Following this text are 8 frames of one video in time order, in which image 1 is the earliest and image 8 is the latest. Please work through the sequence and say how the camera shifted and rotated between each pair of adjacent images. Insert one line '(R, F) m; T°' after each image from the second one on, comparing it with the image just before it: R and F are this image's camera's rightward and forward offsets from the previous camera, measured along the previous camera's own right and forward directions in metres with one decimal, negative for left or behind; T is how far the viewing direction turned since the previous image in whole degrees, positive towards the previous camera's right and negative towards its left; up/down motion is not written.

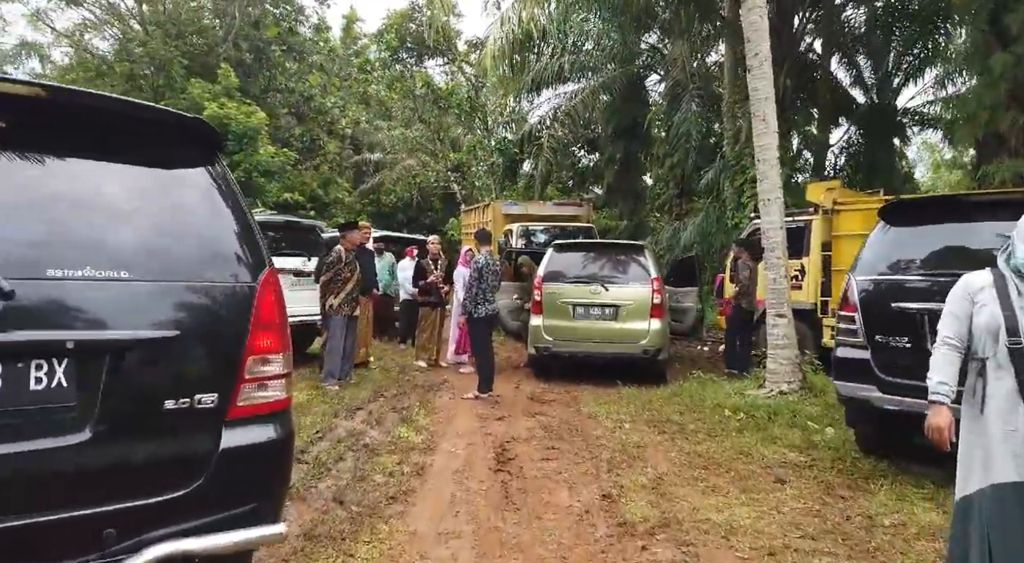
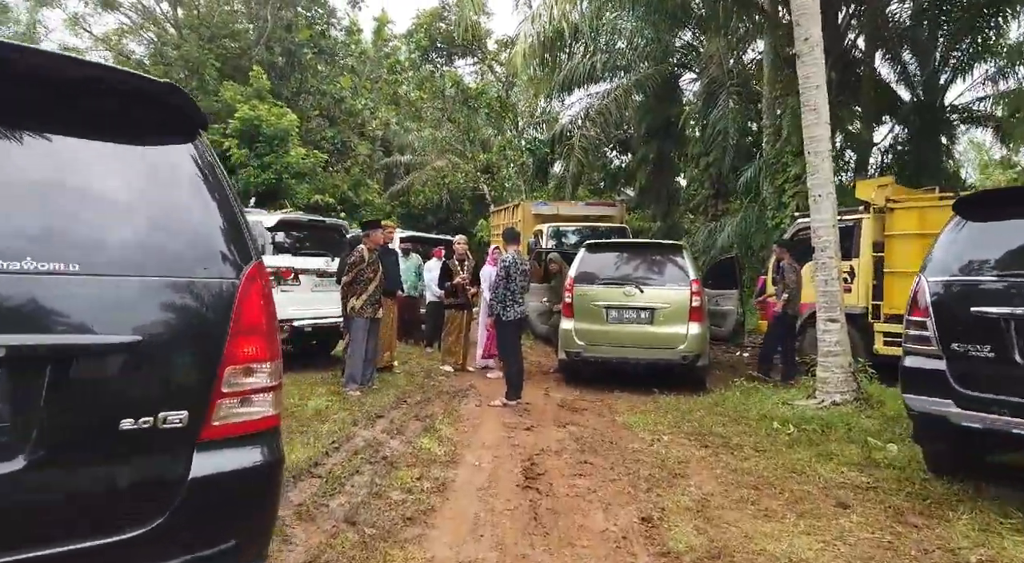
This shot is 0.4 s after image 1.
(0.0, +0.3) m; -3°
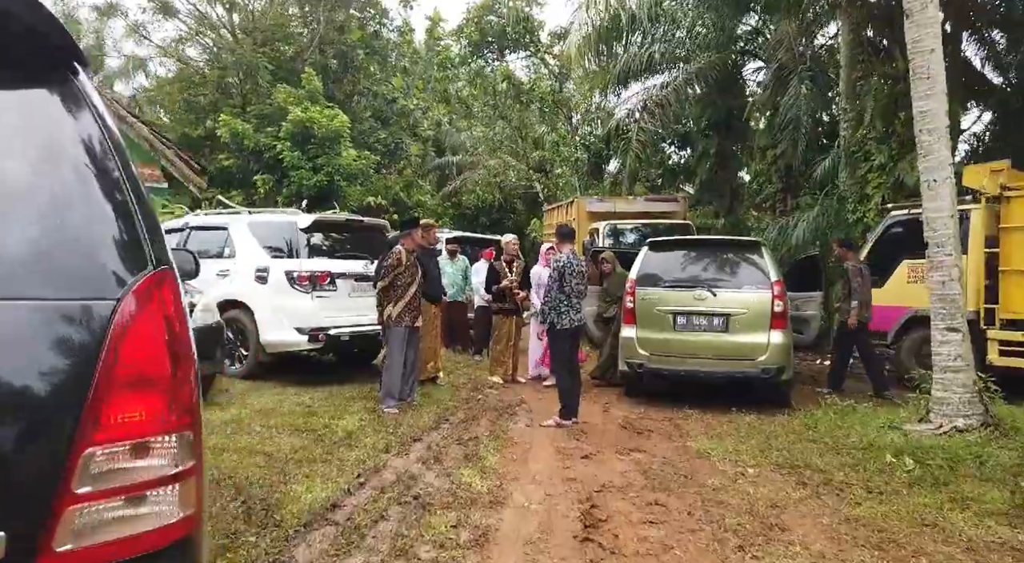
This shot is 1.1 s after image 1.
(0.0, +0.7) m; -5°
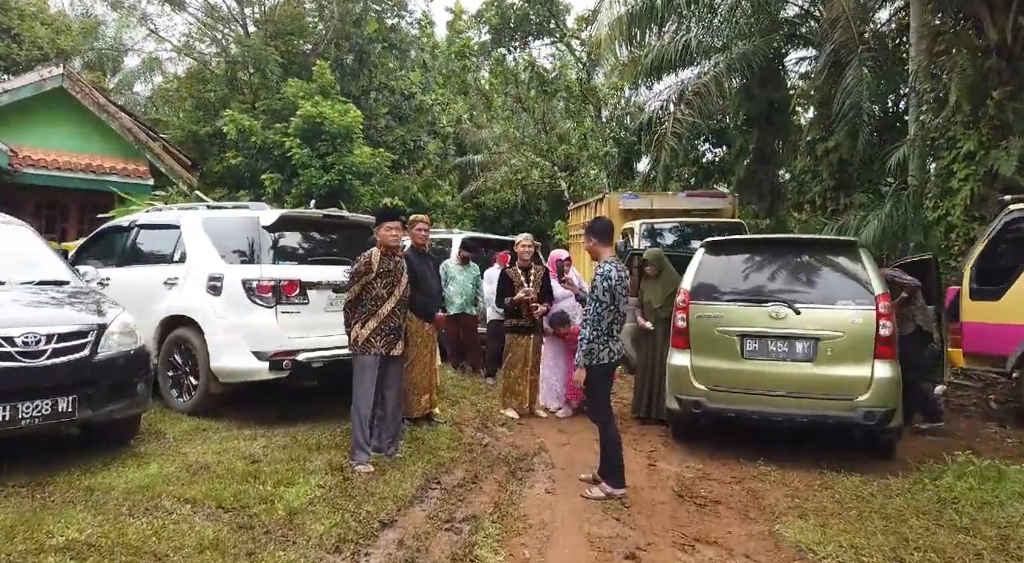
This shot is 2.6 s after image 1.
(+0.1, +1.4) m; -2°
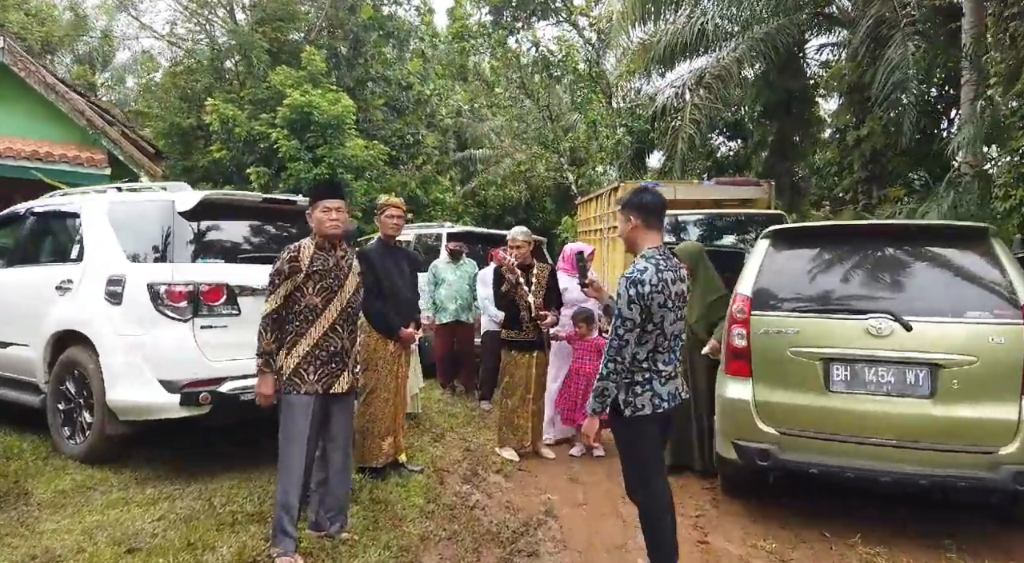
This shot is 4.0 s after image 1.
(0.0, +1.3) m; 0°
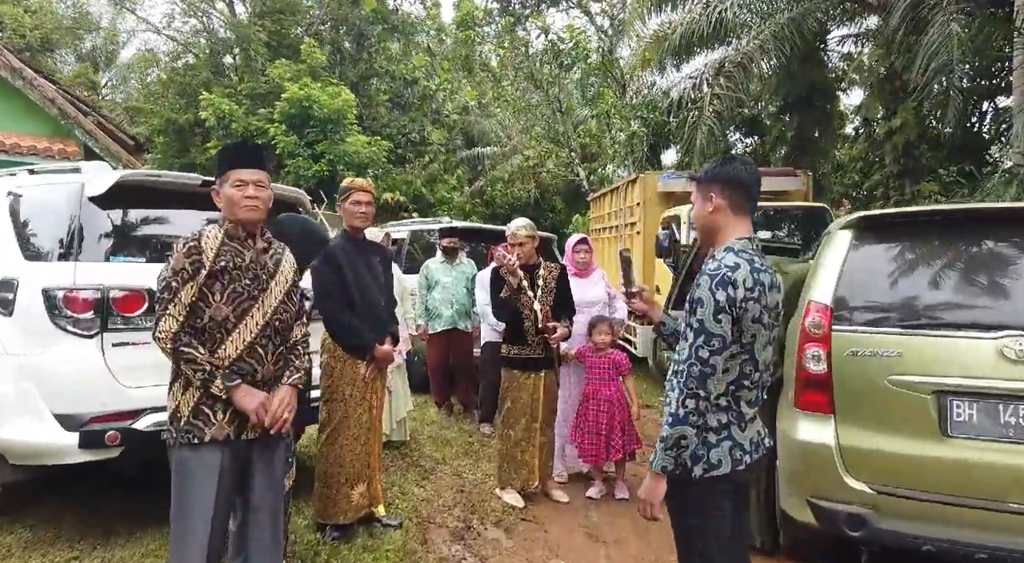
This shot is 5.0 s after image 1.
(0.0, +0.9) m; -1°
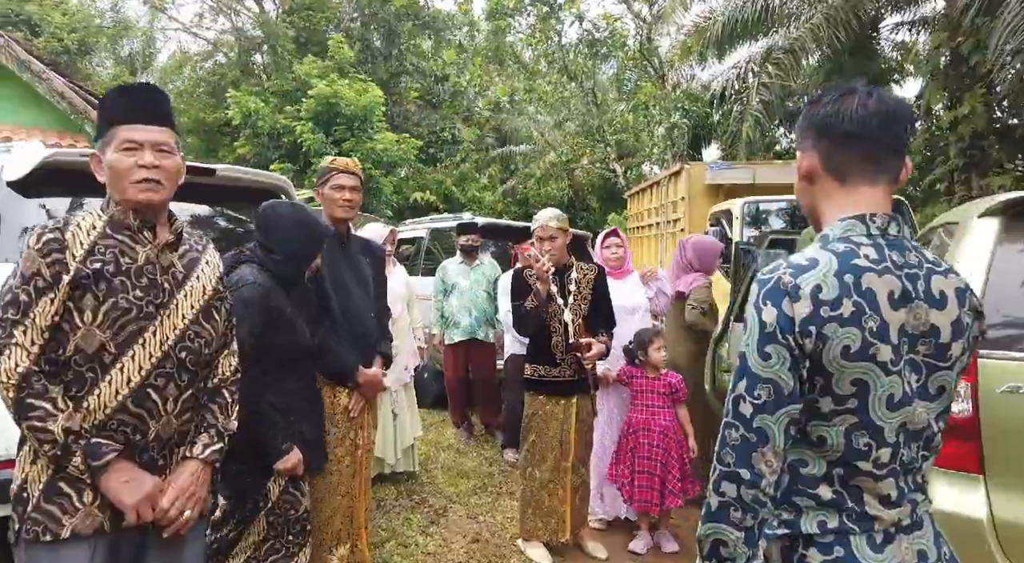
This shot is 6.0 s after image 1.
(0.0, +0.7) m; -3°
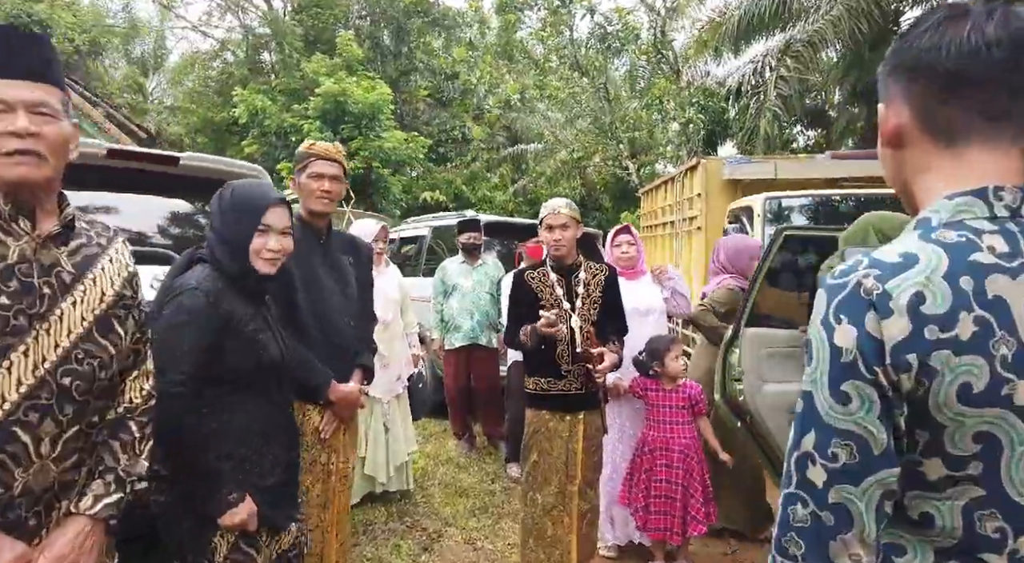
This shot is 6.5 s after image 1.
(+0.1, +0.3) m; -1°
